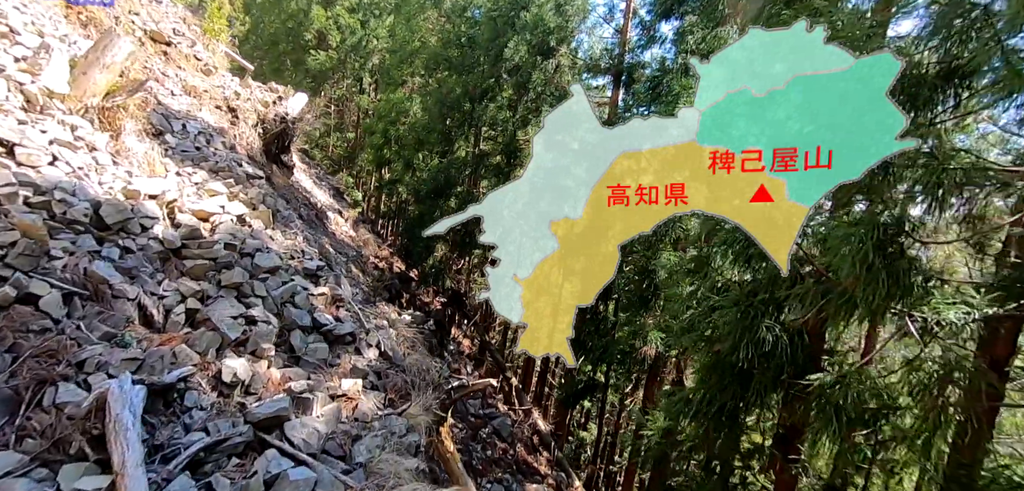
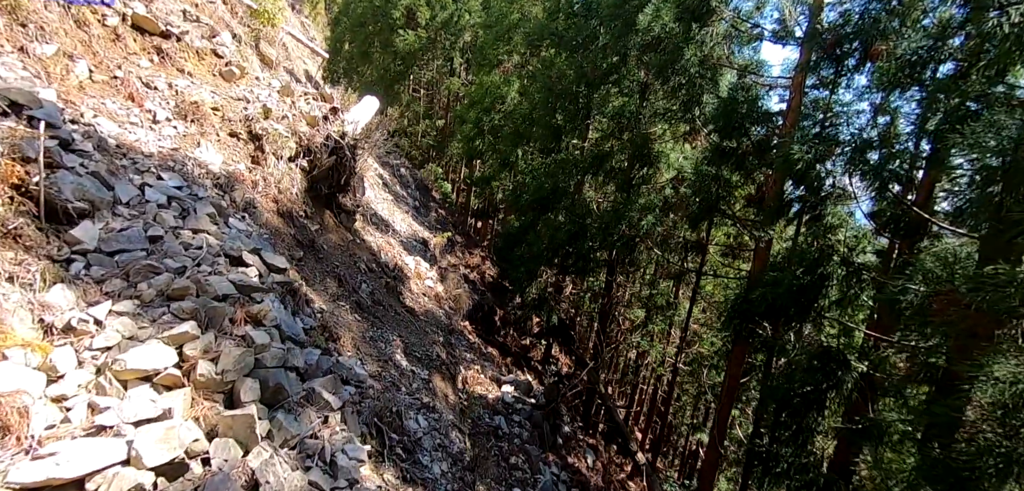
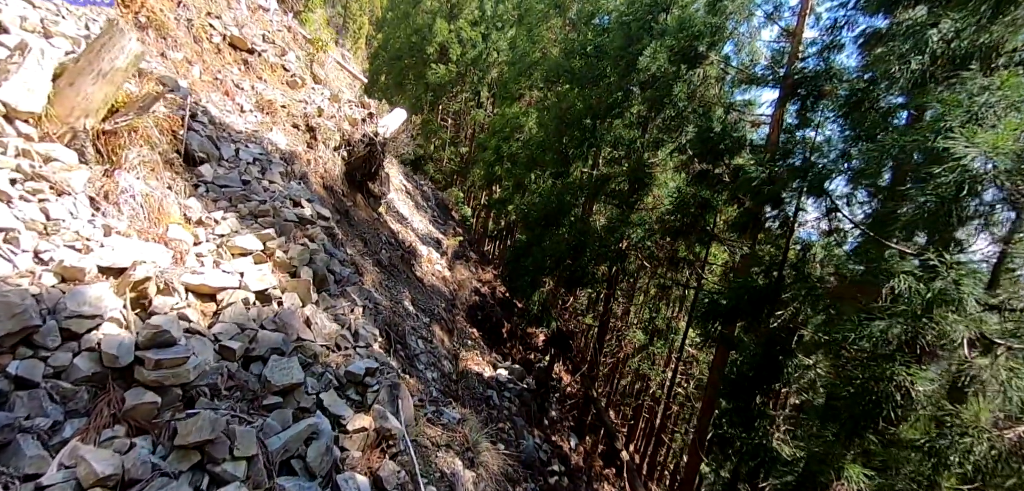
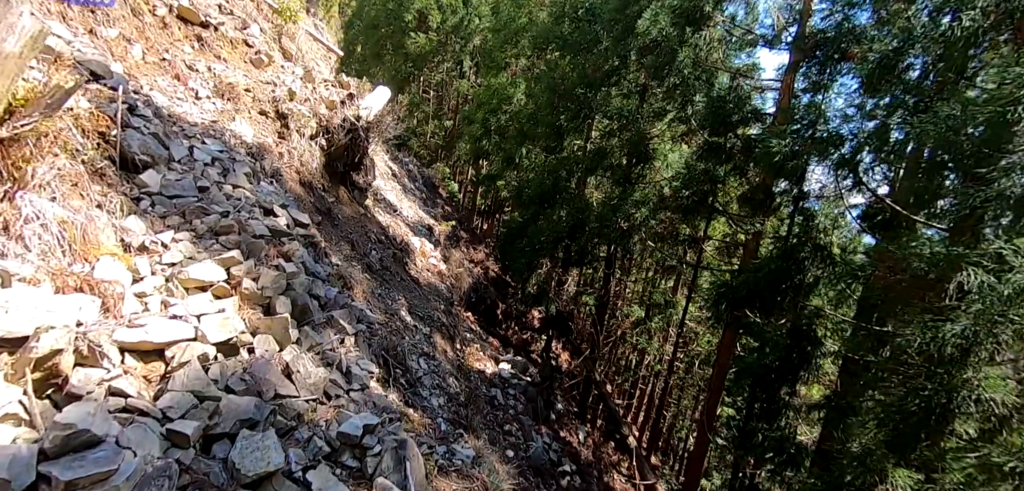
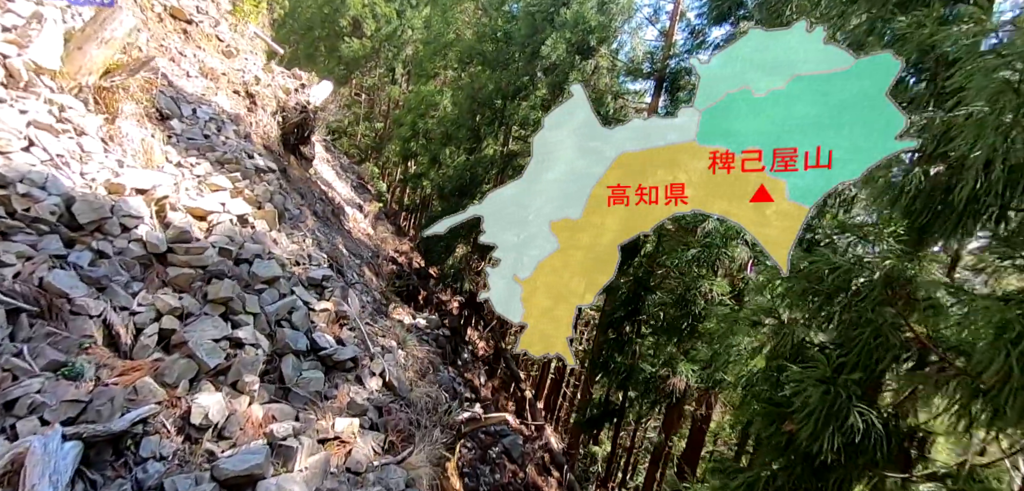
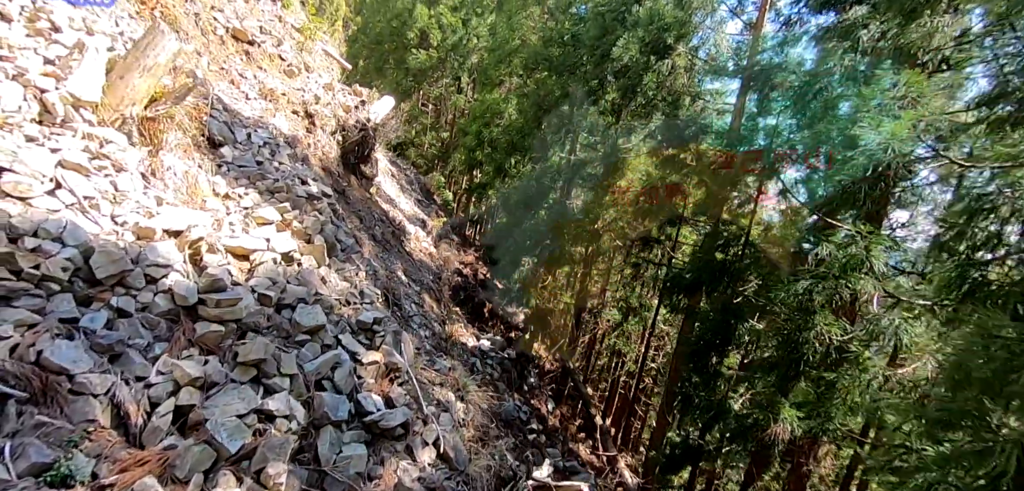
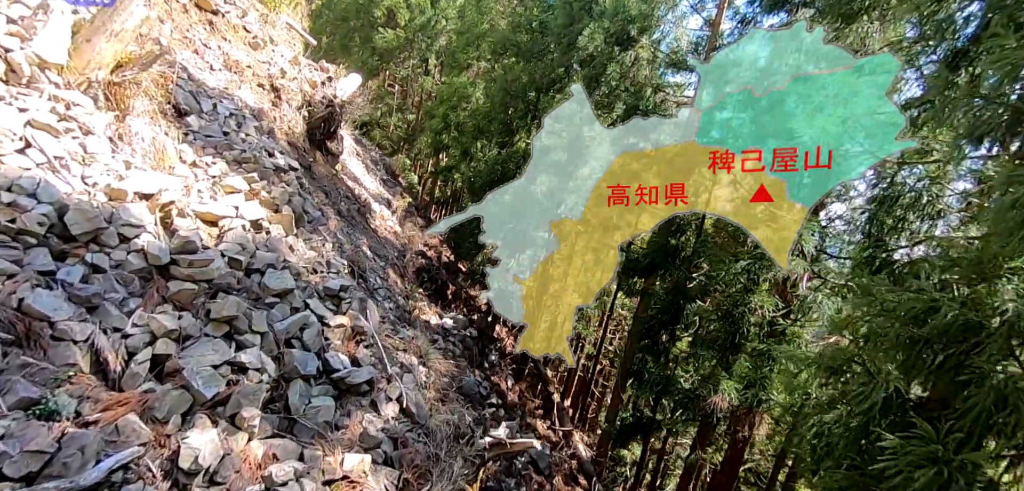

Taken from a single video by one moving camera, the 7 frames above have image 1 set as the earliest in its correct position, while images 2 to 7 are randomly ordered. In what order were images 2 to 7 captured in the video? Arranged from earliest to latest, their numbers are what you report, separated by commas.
5, 7, 6, 3, 4, 2
